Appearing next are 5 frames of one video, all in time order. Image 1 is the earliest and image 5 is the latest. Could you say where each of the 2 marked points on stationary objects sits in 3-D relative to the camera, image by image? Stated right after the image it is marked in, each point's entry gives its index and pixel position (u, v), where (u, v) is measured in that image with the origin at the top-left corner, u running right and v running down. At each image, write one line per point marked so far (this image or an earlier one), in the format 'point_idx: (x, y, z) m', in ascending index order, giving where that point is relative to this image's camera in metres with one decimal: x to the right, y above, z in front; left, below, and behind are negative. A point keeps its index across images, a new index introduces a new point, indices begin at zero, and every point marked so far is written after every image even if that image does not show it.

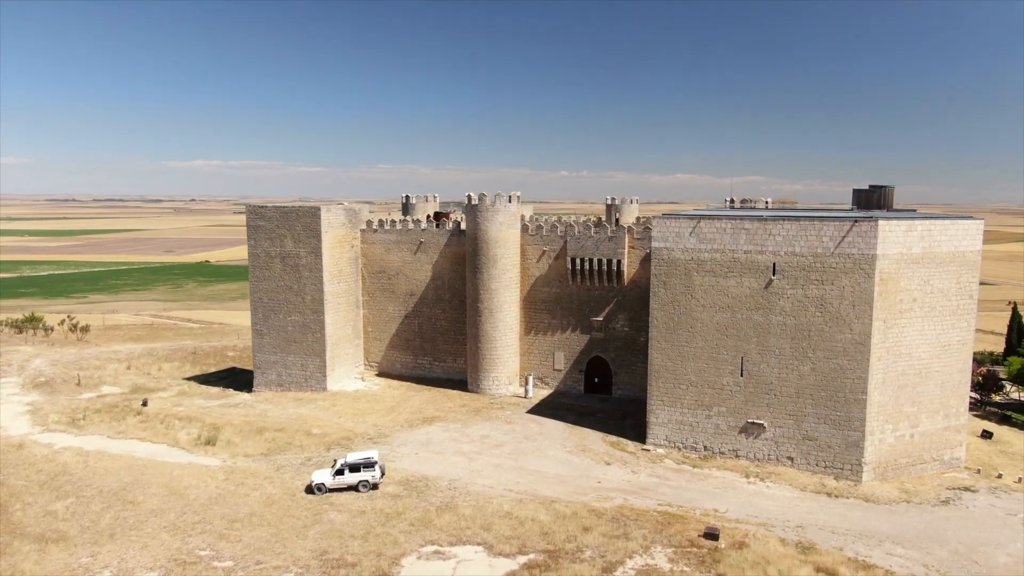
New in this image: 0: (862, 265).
0: (+9.0, +0.6, +17.4) m
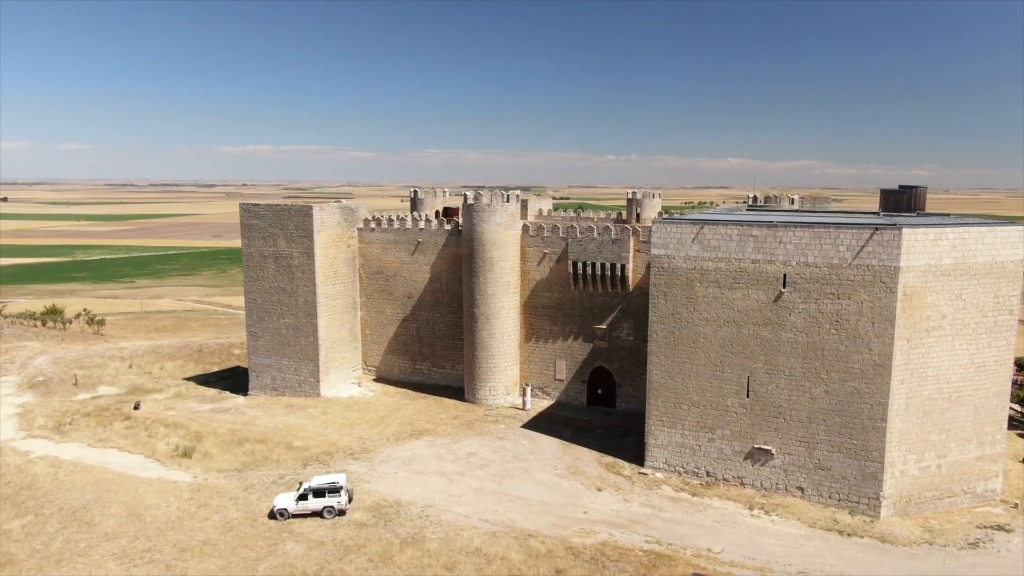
0: (+8.6, +0.2, +15.6) m
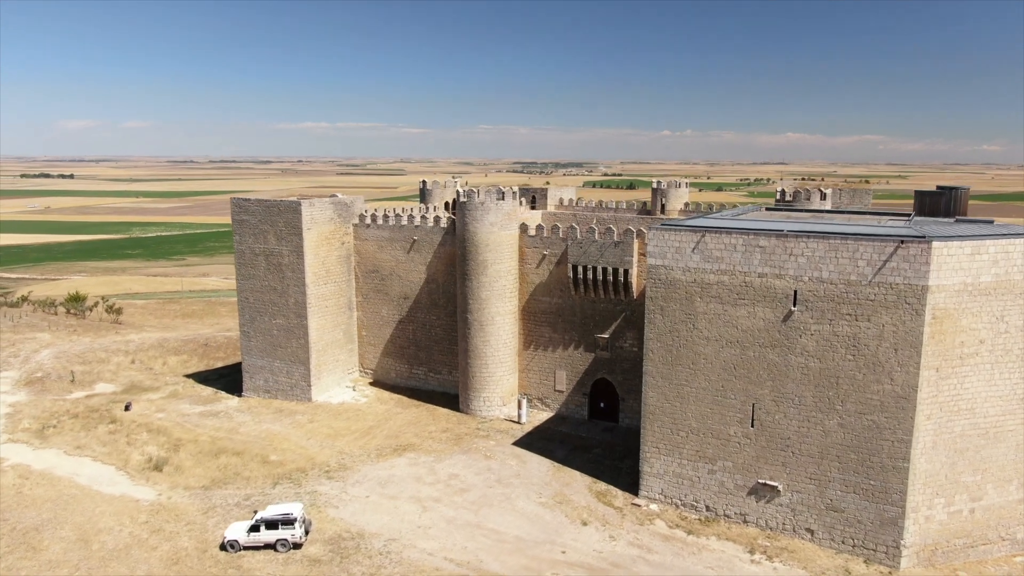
0: (+7.9, -0.2, +13.5) m
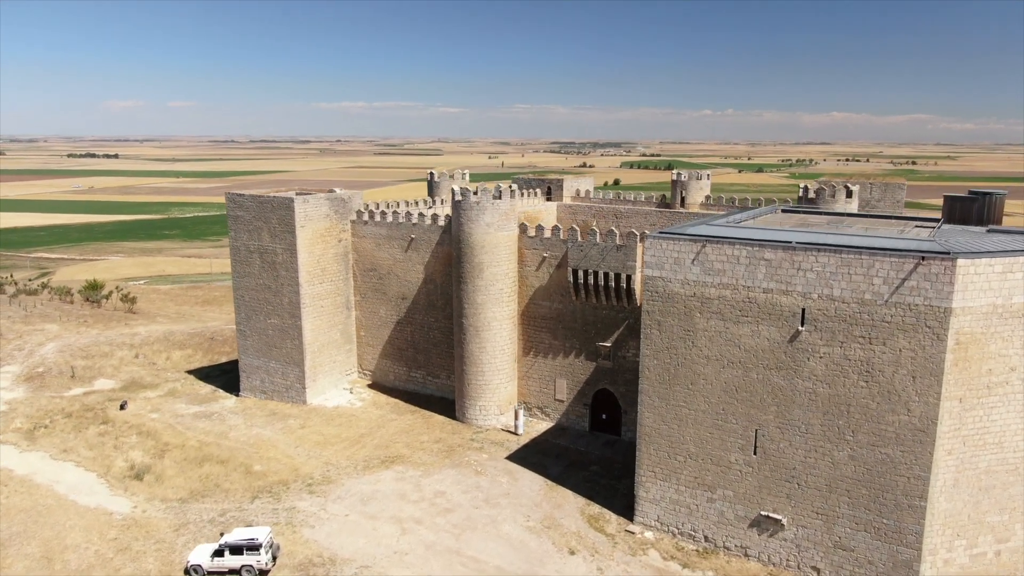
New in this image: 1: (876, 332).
0: (+7.5, -0.6, +12.2) m
1: (+6.9, -0.8, +12.7) m
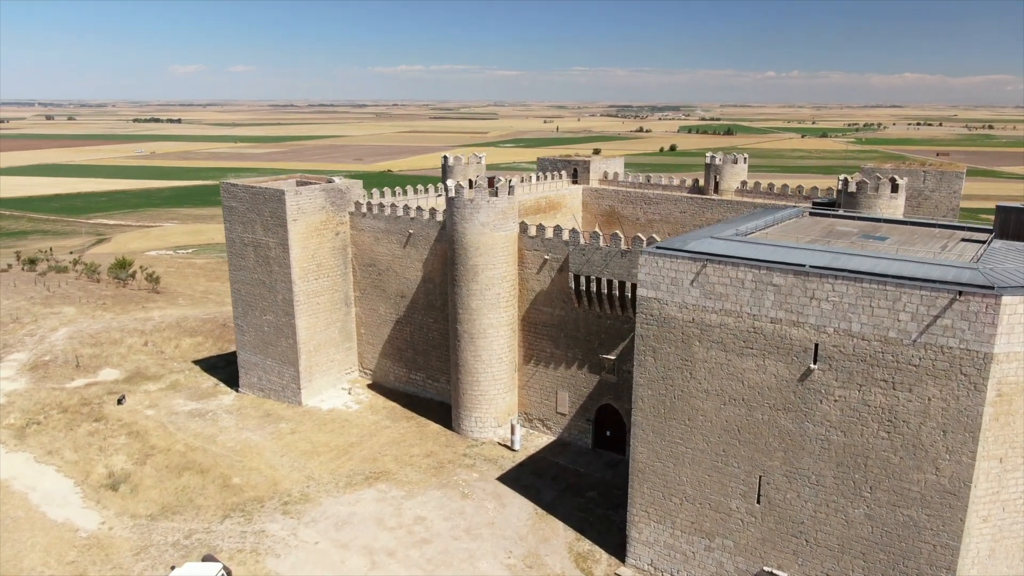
0: (+6.9, -1.2, +10.2) m
1: (+6.2, -1.4, +10.8) m
